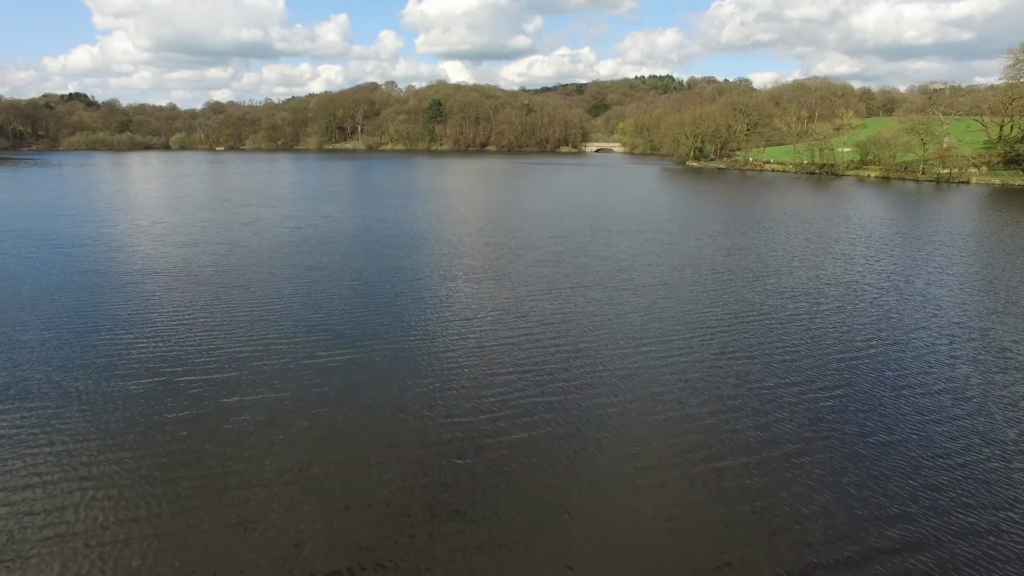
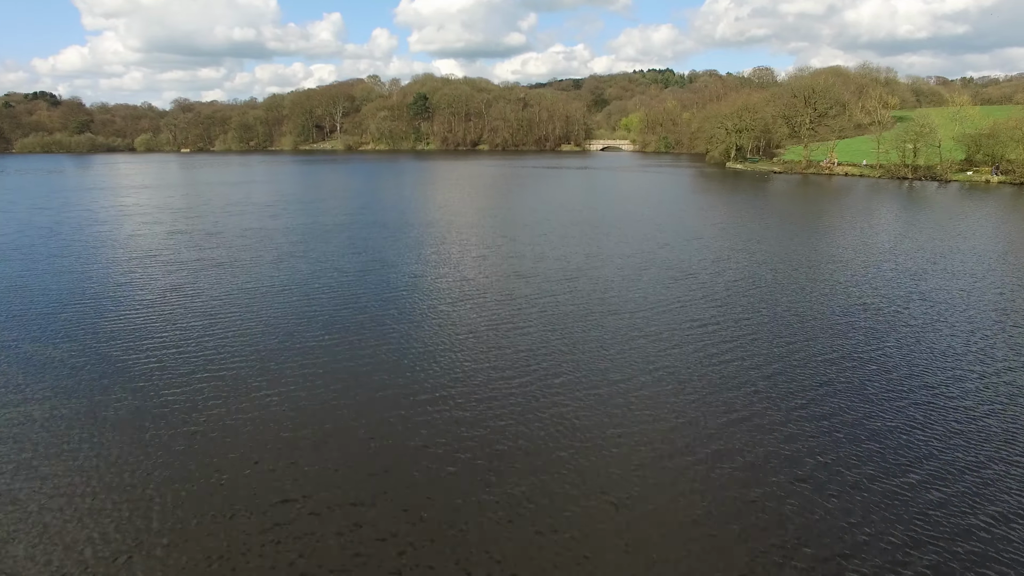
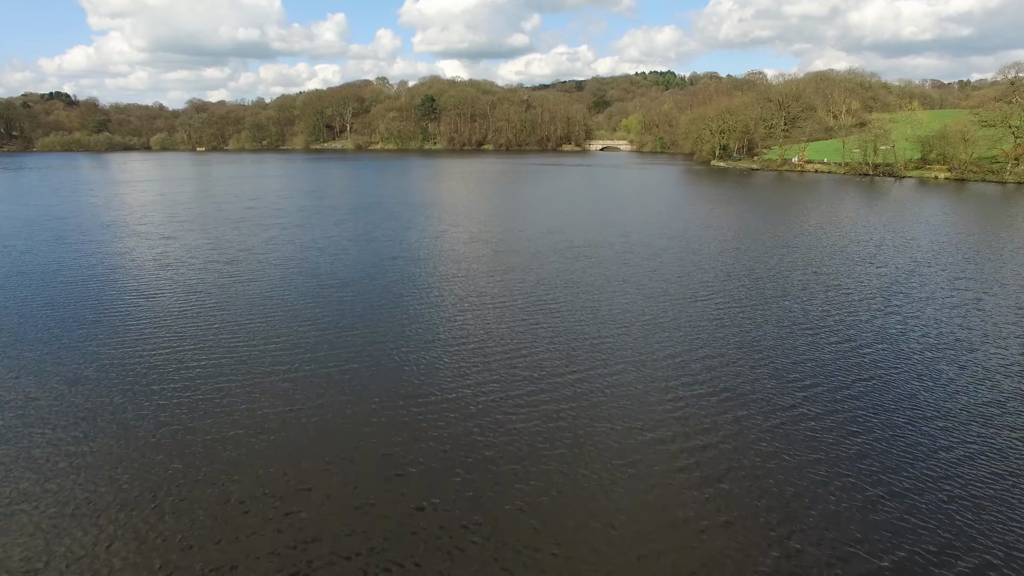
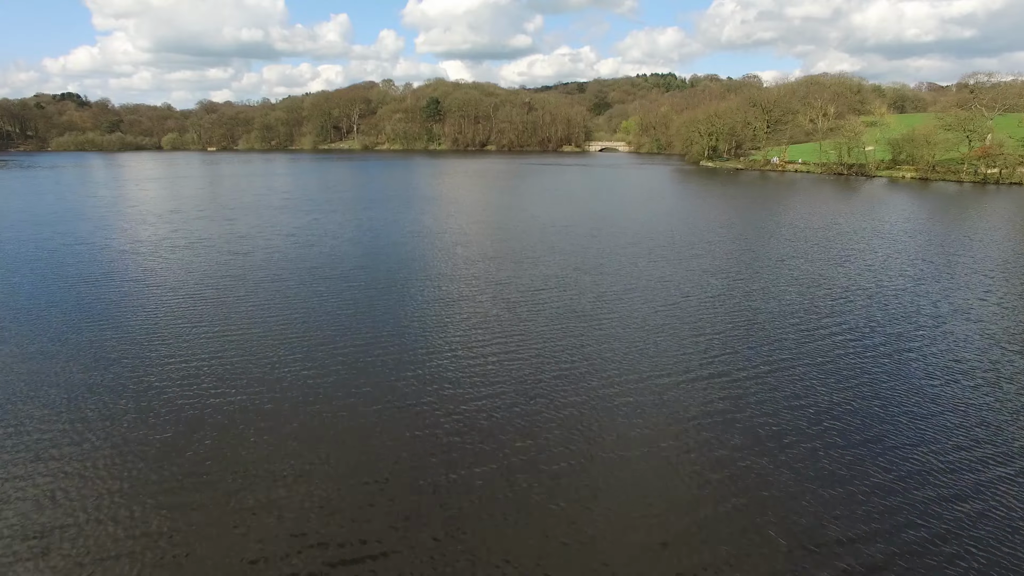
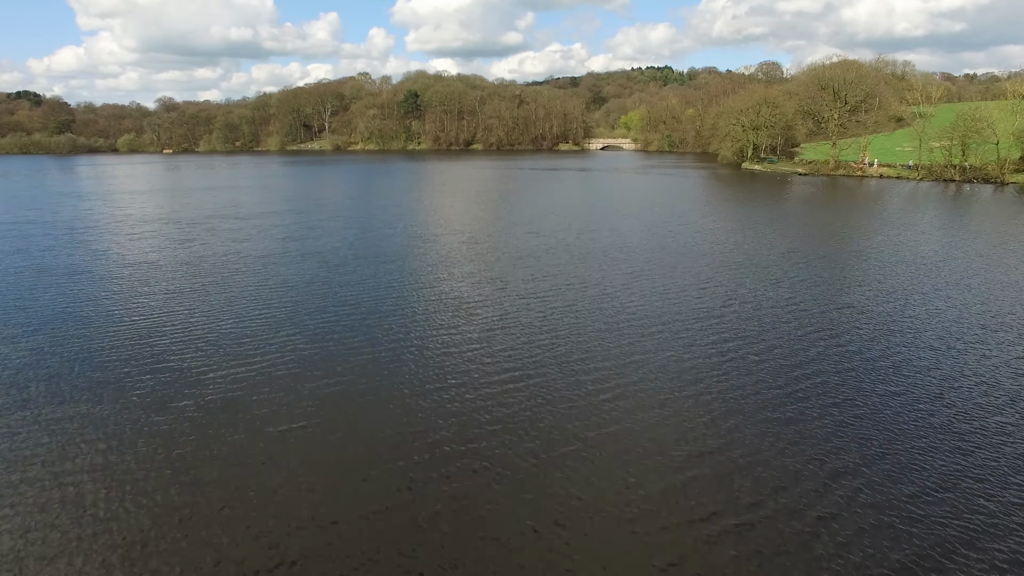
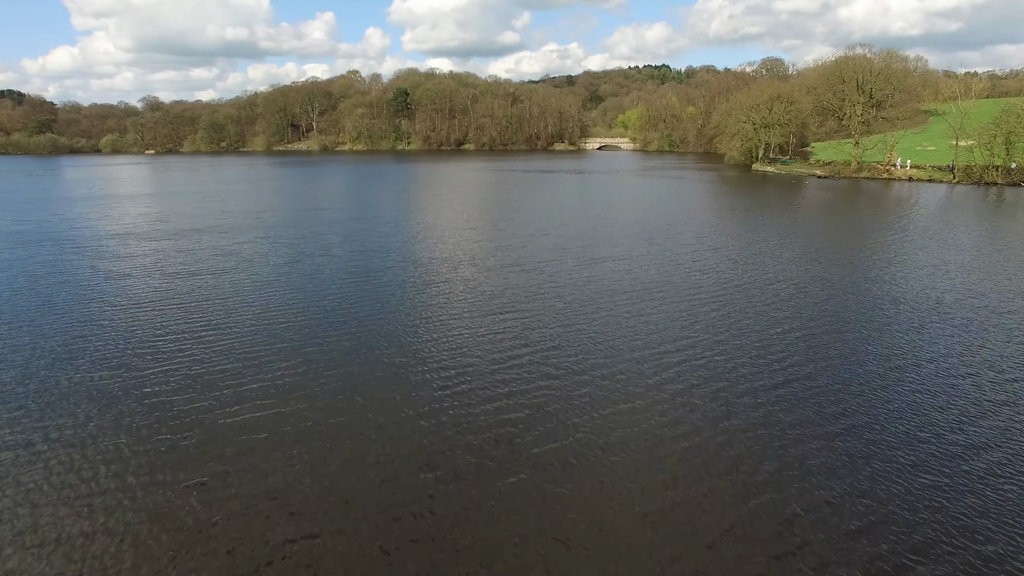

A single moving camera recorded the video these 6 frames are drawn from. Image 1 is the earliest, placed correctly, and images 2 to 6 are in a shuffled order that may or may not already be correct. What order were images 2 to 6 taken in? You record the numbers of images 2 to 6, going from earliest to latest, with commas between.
4, 3, 2, 5, 6
